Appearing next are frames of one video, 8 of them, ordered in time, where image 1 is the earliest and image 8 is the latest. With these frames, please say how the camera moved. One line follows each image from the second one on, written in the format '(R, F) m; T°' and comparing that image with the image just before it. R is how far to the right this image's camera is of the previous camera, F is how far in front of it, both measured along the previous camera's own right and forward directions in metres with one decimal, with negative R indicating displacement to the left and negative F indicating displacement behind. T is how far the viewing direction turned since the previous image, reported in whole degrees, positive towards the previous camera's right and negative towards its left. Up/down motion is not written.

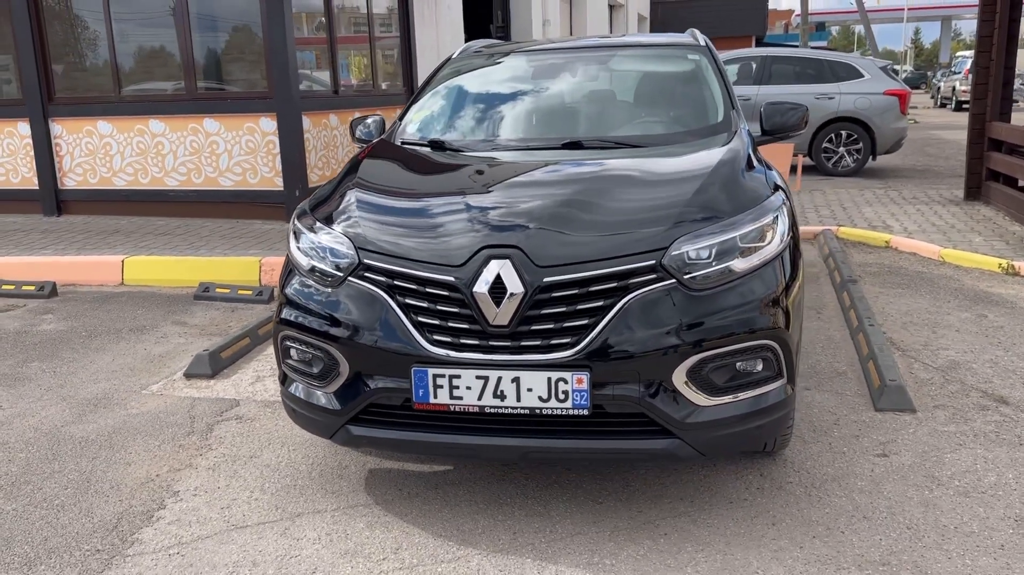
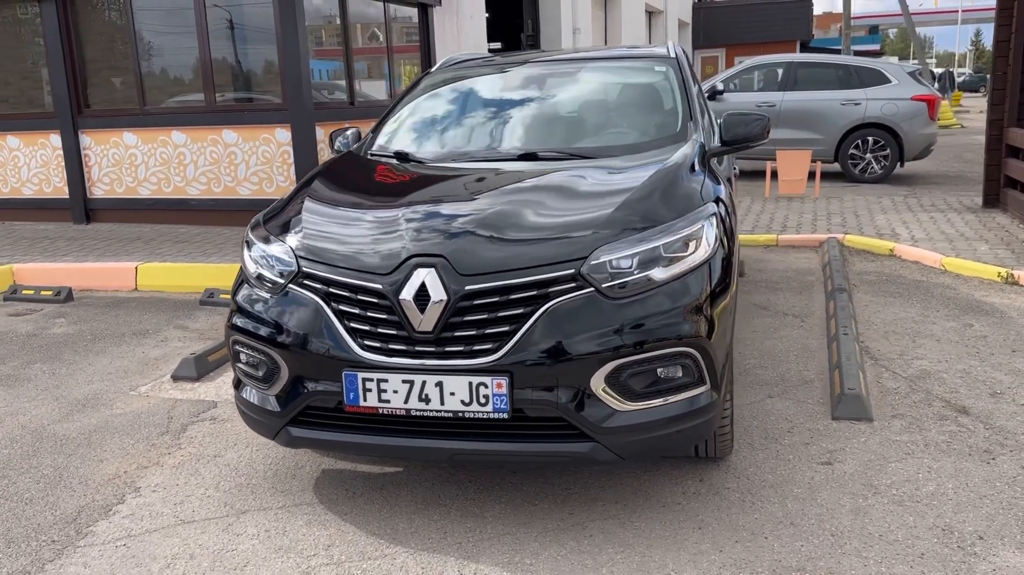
(+0.4, -0.1) m; -3°
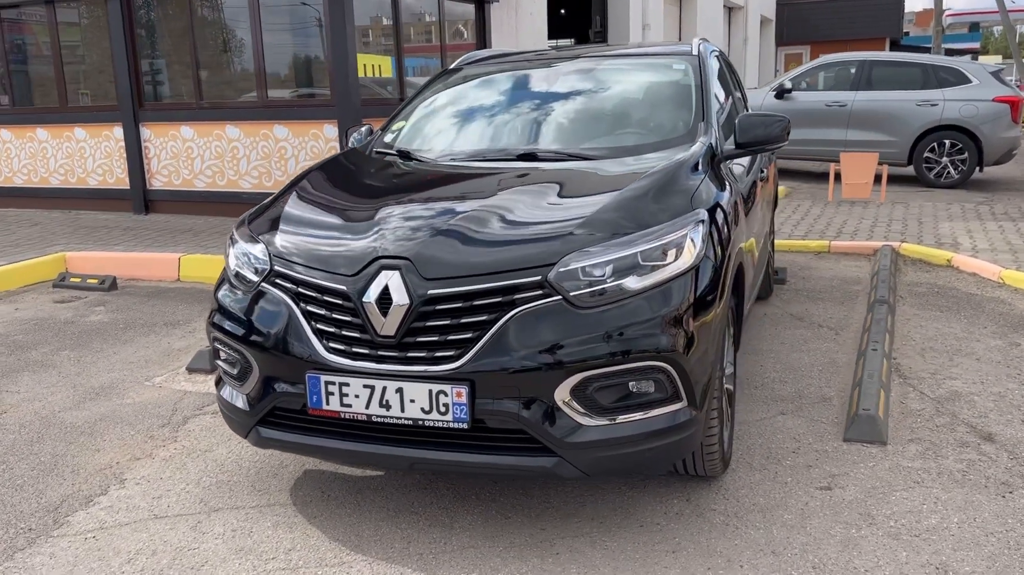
(+0.3, +0.1) m; -5°
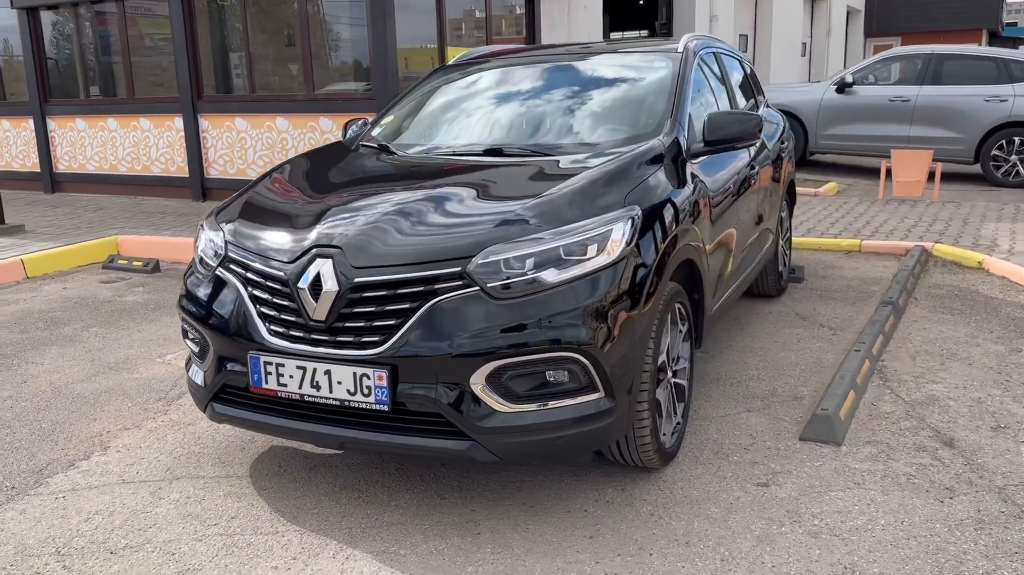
(+0.5, -0.1) m; -6°
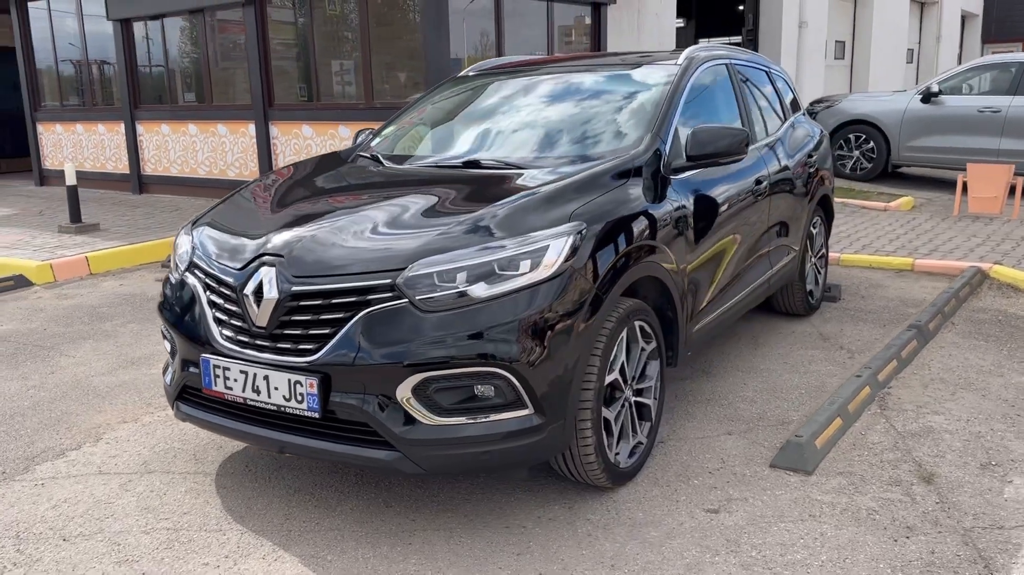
(+0.5, 0.0) m; -7°
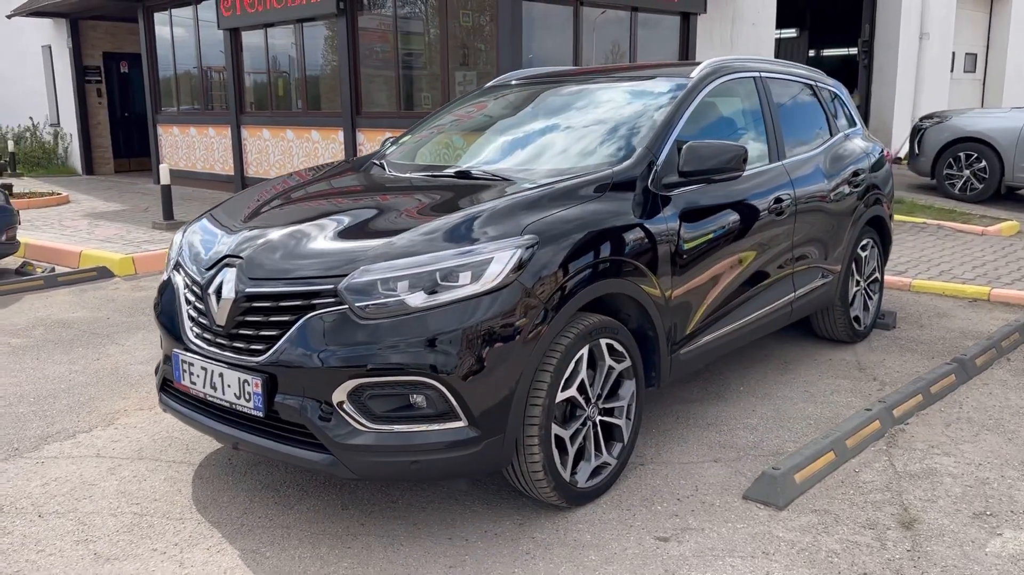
(+0.6, +0.1) m; -8°
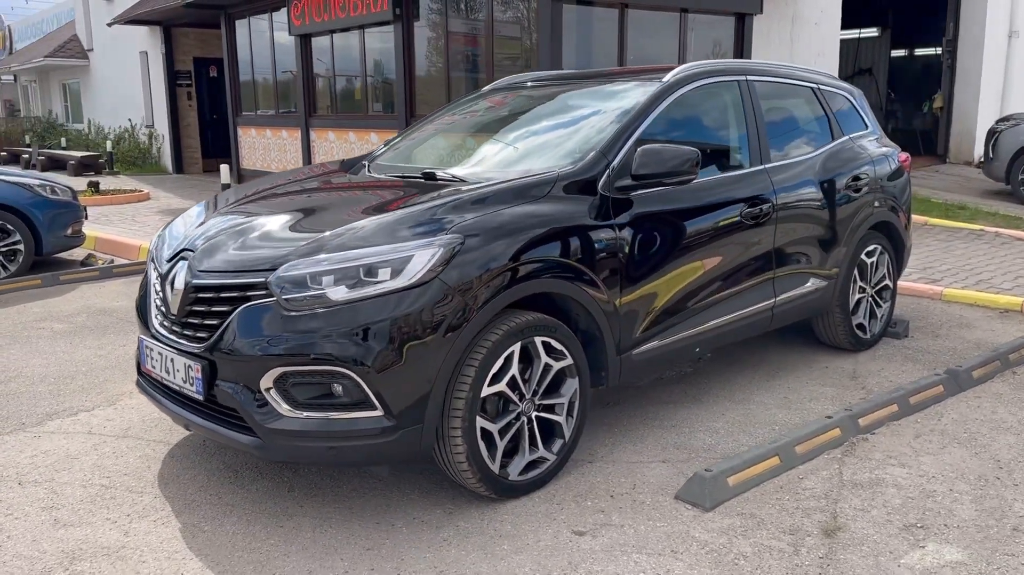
(+0.6, -0.1) m; -6°
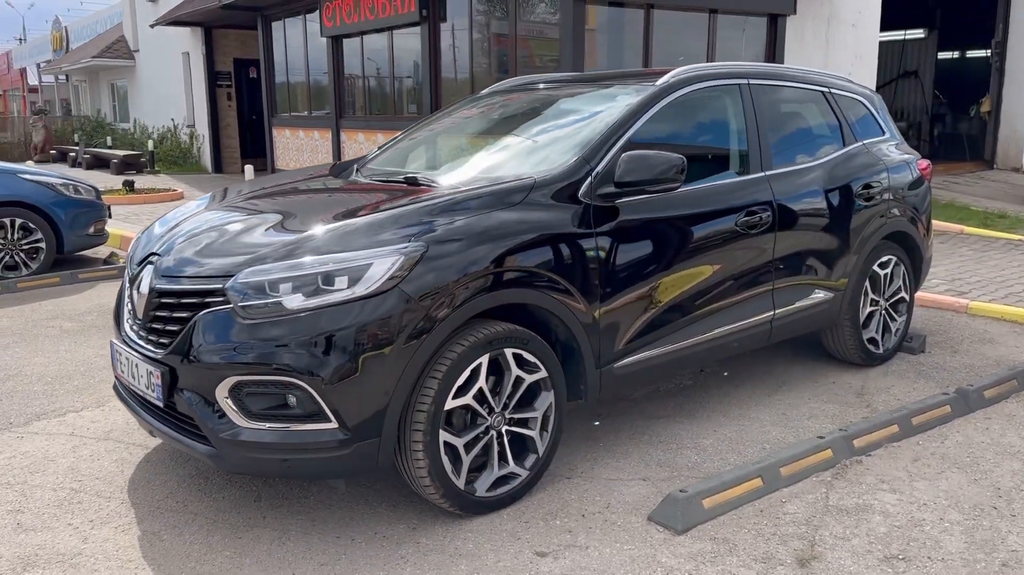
(+0.3, +0.1) m; -3°
